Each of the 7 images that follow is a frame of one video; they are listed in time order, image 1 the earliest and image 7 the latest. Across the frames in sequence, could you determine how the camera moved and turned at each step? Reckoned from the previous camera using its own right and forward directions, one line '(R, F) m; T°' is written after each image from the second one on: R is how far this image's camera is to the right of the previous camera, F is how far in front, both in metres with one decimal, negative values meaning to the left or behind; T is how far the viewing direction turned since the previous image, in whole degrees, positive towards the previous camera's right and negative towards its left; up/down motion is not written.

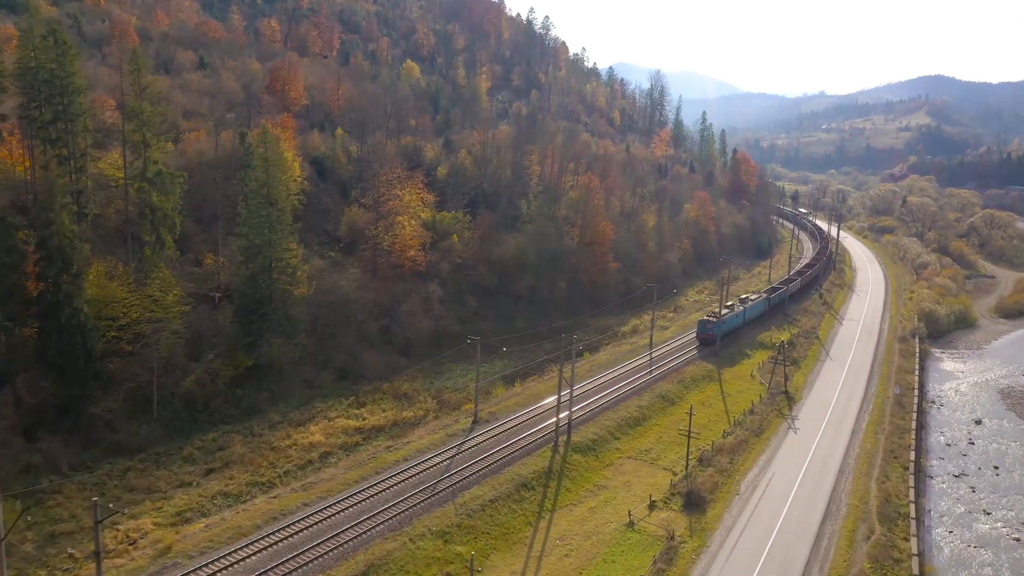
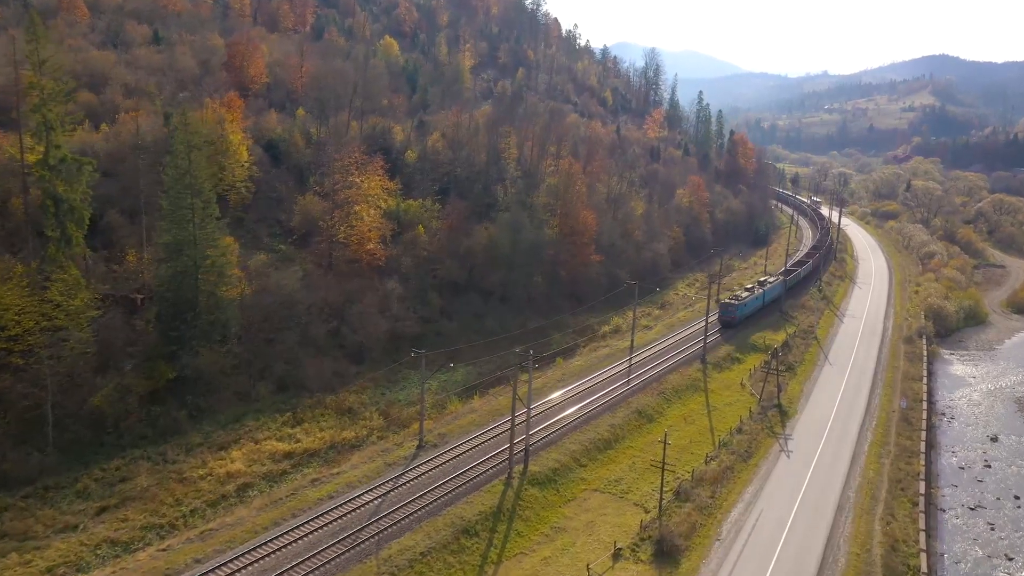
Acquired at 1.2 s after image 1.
(+2.8, +5.6) m; 0°
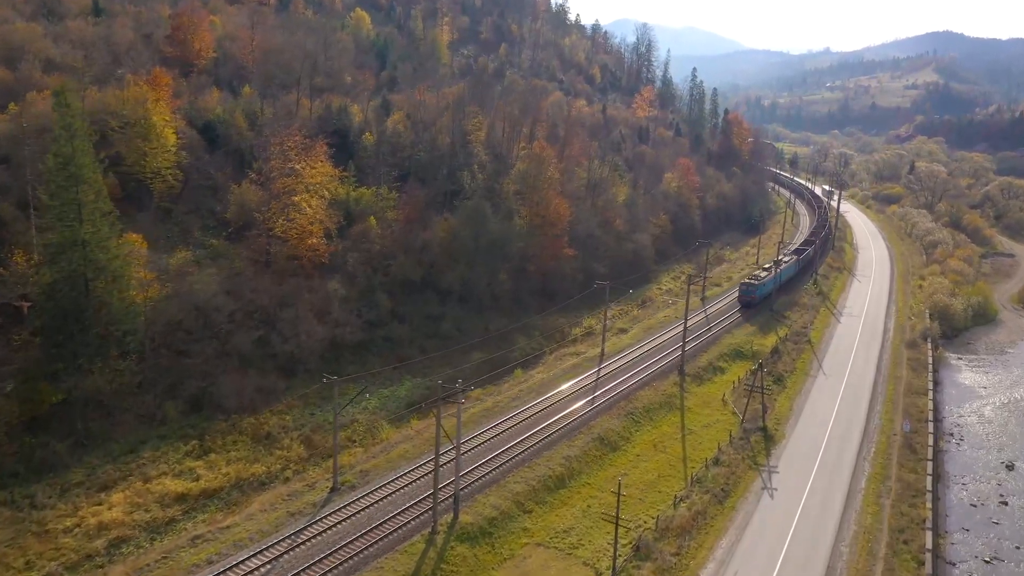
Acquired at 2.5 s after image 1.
(+3.2, +6.0) m; 0°
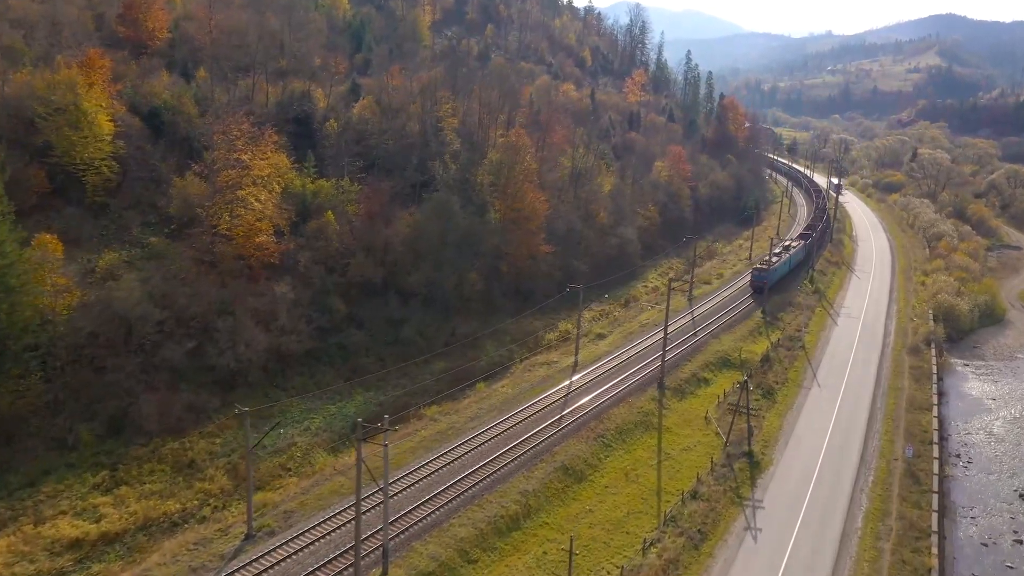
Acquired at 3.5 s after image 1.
(+2.3, +4.3) m; 0°
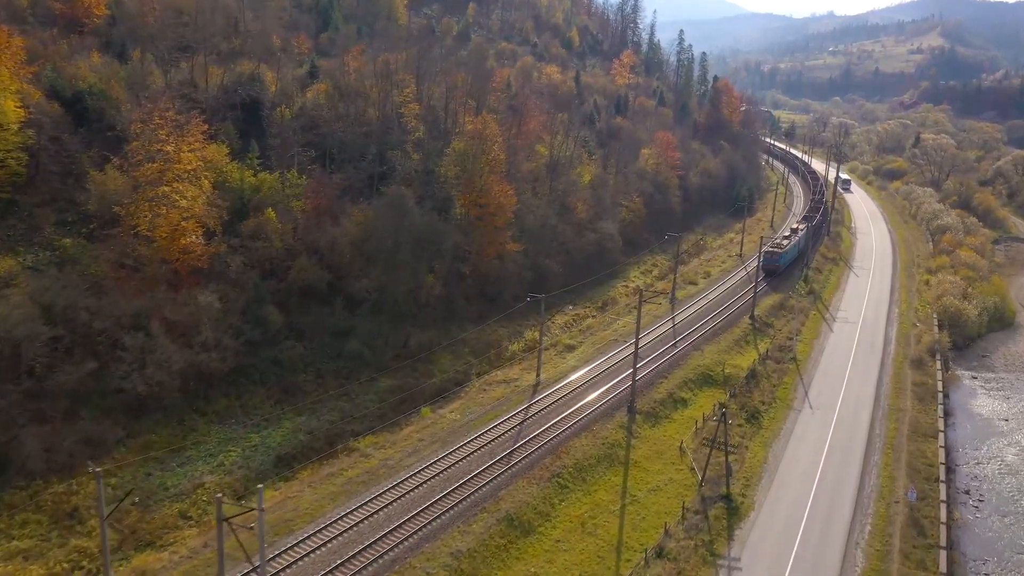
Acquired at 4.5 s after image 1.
(+2.7, +5.0) m; 0°
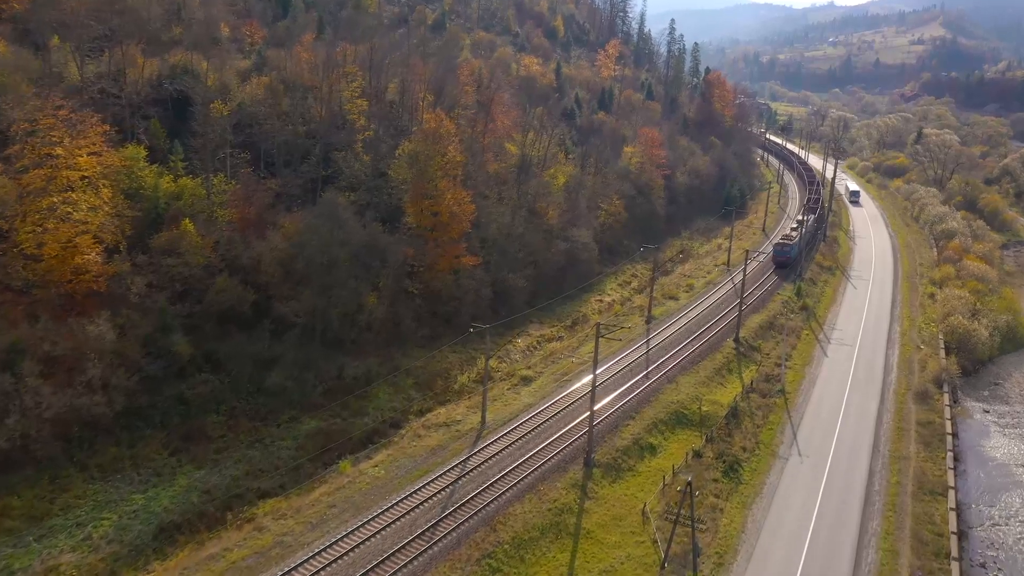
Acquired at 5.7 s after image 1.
(+3.0, +5.4) m; 0°
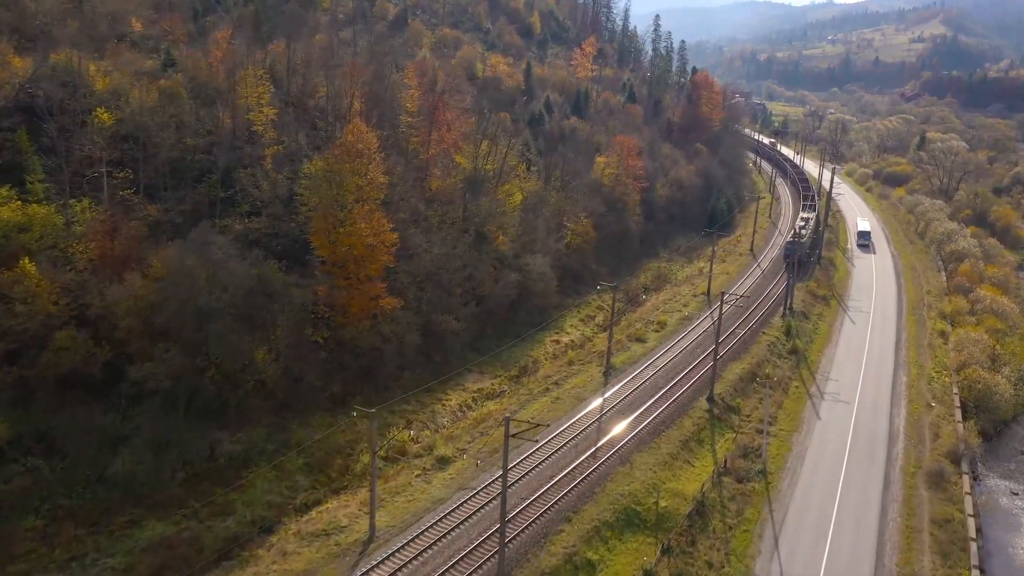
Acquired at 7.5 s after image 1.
(+4.1, +7.6) m; 0°
